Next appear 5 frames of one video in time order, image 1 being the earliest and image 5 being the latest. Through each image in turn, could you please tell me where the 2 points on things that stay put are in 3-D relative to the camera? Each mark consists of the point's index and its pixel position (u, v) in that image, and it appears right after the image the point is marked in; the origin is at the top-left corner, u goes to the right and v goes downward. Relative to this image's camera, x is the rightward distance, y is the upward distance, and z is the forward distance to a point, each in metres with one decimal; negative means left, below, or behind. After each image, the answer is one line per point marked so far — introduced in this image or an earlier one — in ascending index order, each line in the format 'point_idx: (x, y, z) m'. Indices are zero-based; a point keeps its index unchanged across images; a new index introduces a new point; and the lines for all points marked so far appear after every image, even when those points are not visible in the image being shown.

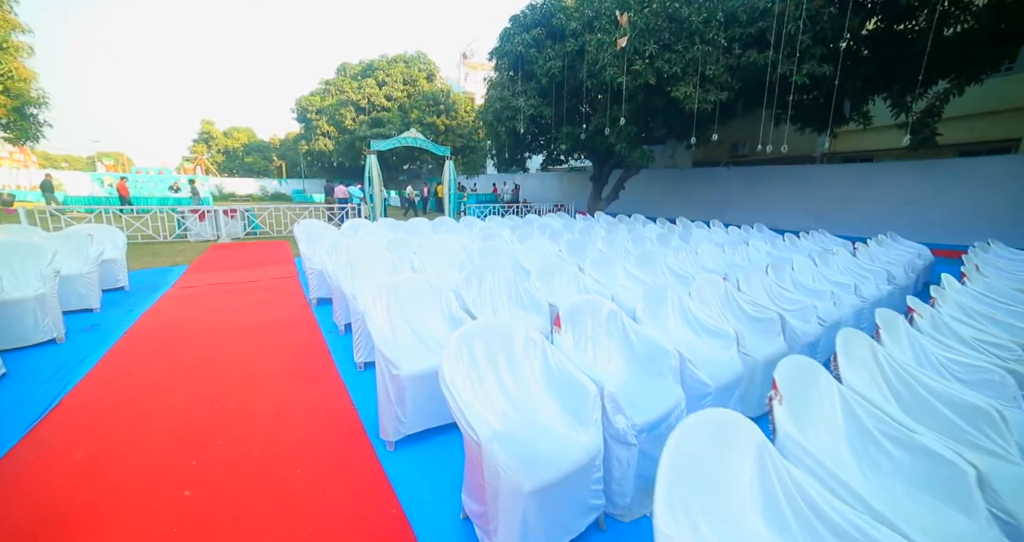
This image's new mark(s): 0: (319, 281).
0: (-2.3, -0.1, +4.7) m
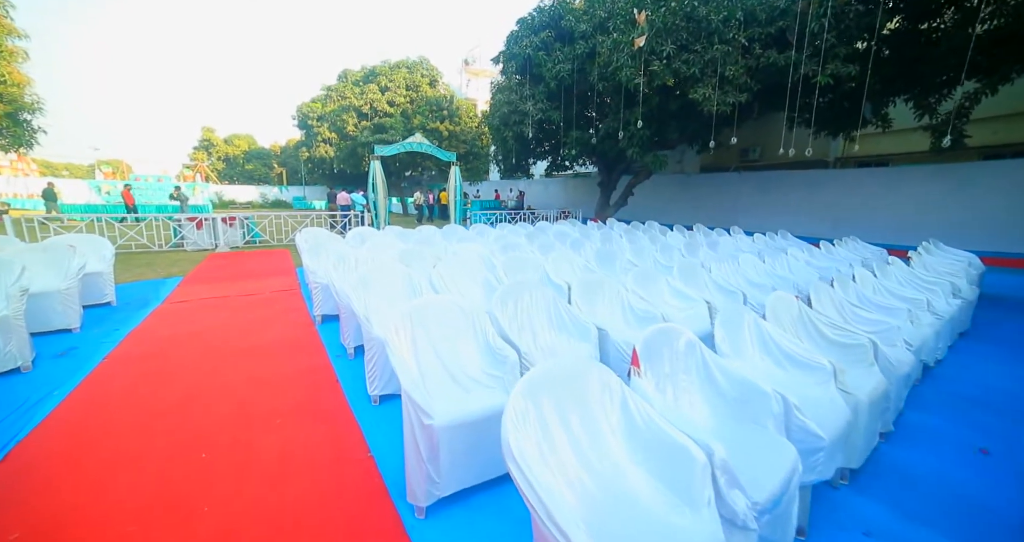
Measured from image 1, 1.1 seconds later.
0: (-2.0, -0.3, +4.3) m
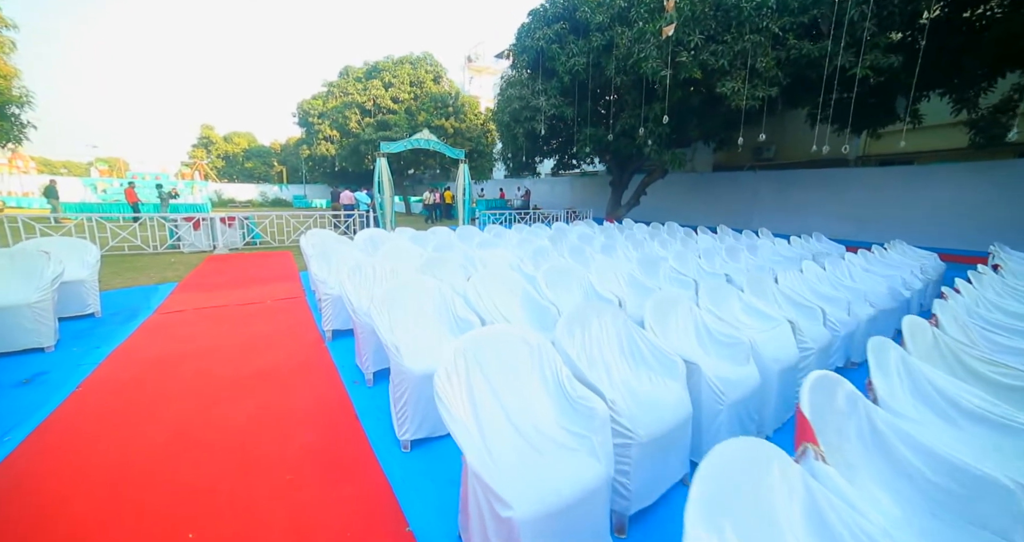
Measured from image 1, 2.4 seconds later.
0: (-1.7, -0.4, +3.8) m
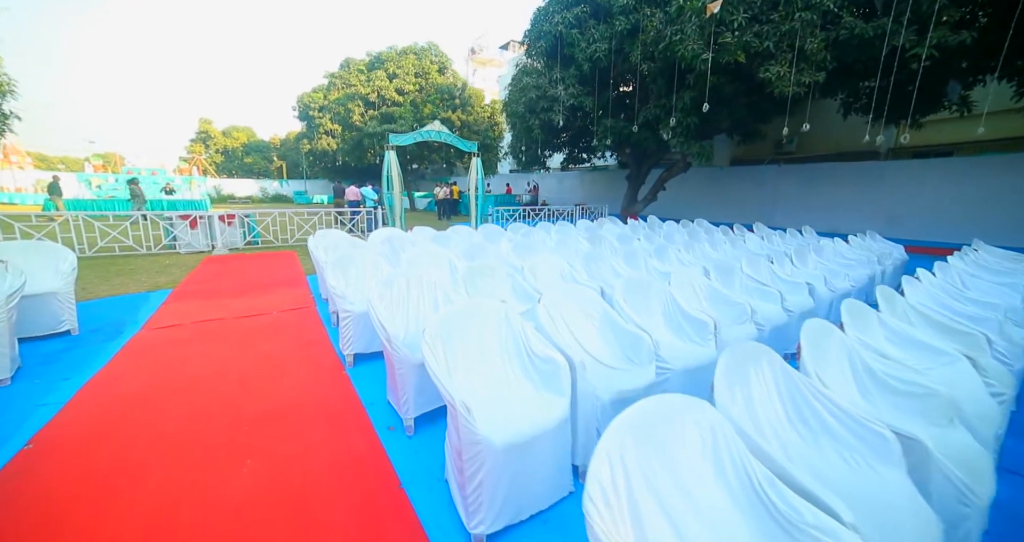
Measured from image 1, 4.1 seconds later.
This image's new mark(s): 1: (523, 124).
0: (-1.2, -0.5, +3.1) m
1: (+0.4, +4.7, +12.5) m
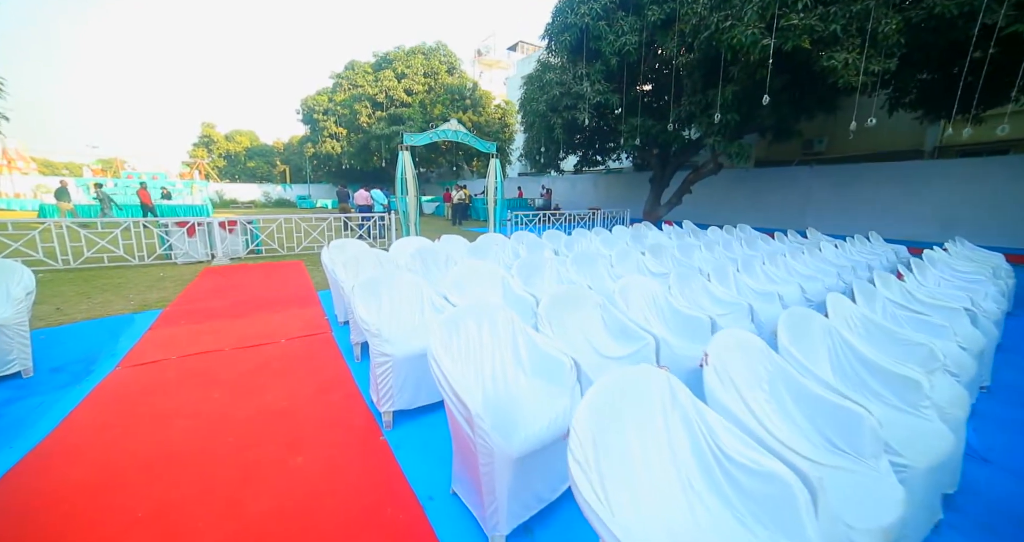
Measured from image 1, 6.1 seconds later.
0: (-0.7, -0.6, +2.3) m
1: (+1.0, +4.4, +11.7) m
